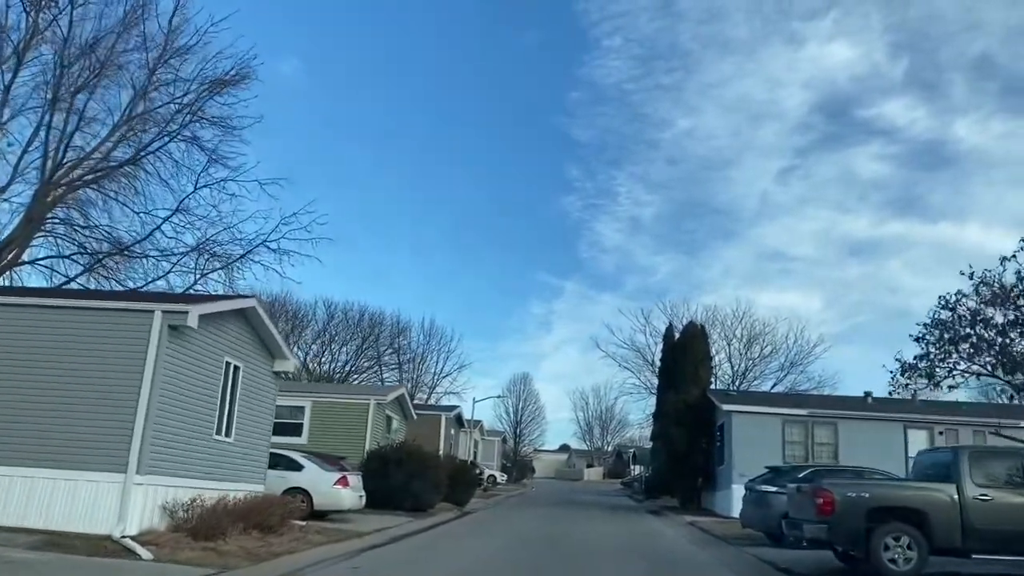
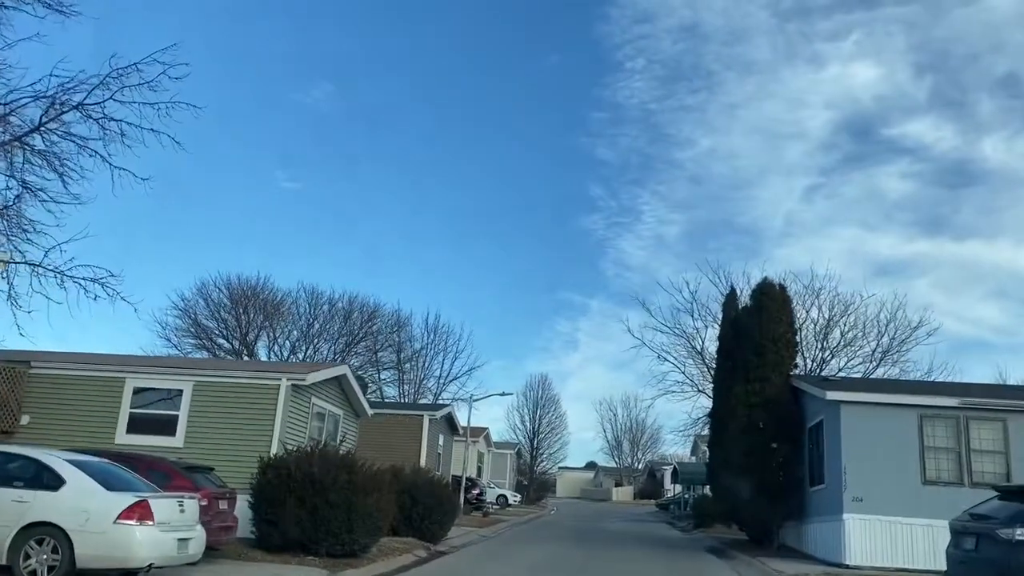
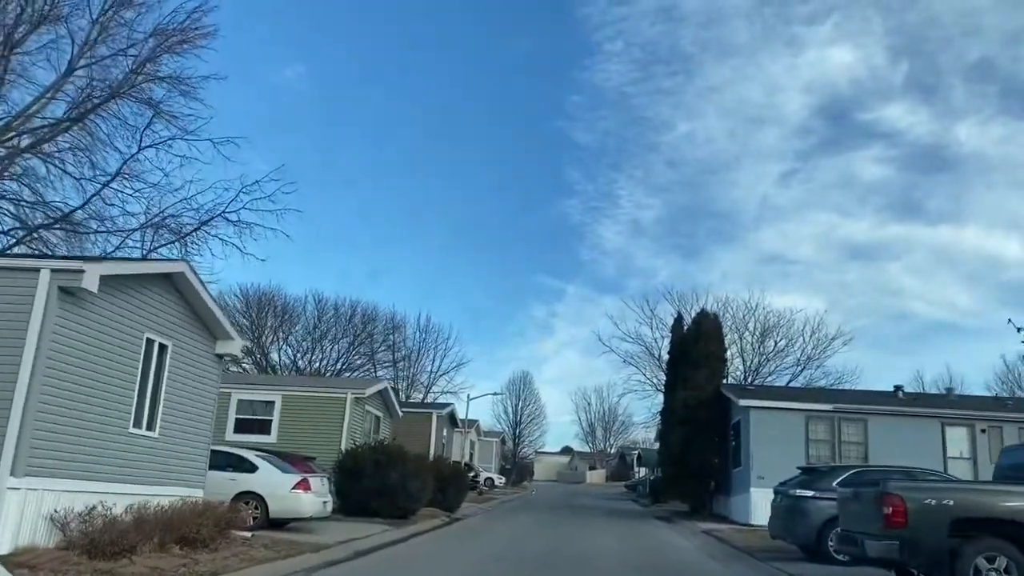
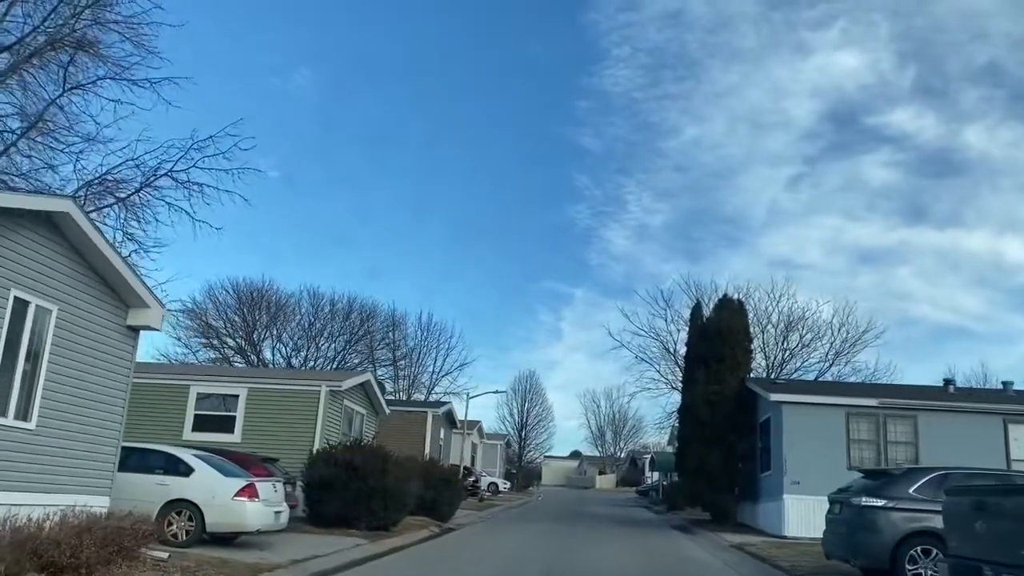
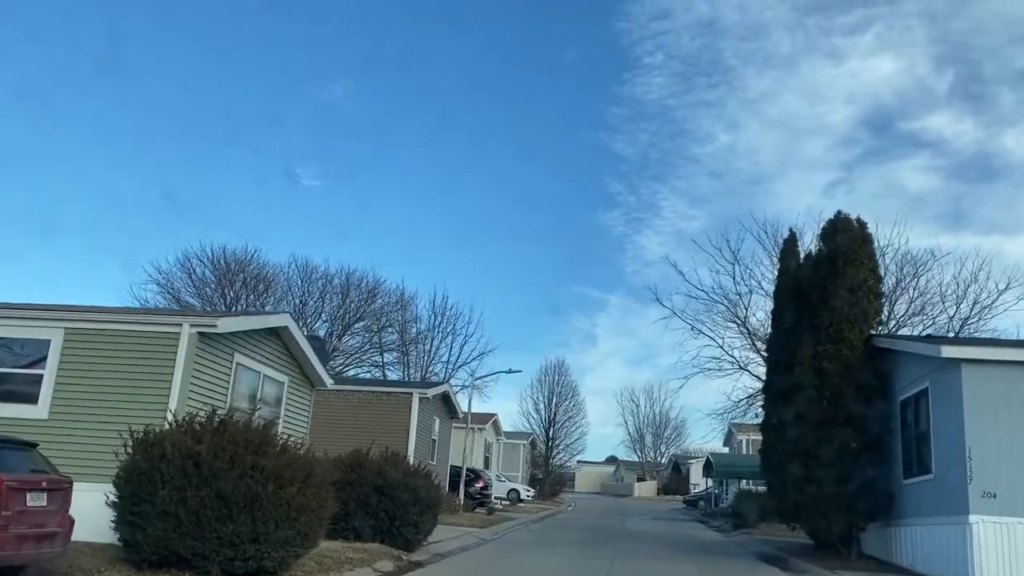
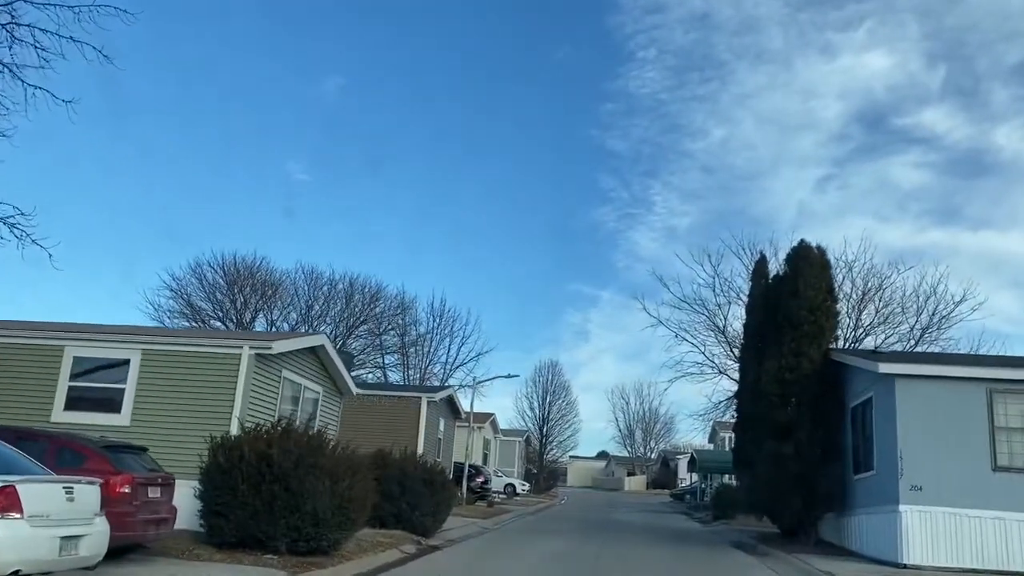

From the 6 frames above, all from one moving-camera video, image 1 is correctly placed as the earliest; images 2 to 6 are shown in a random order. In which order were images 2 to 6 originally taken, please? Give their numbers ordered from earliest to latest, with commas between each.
3, 4, 2, 6, 5
